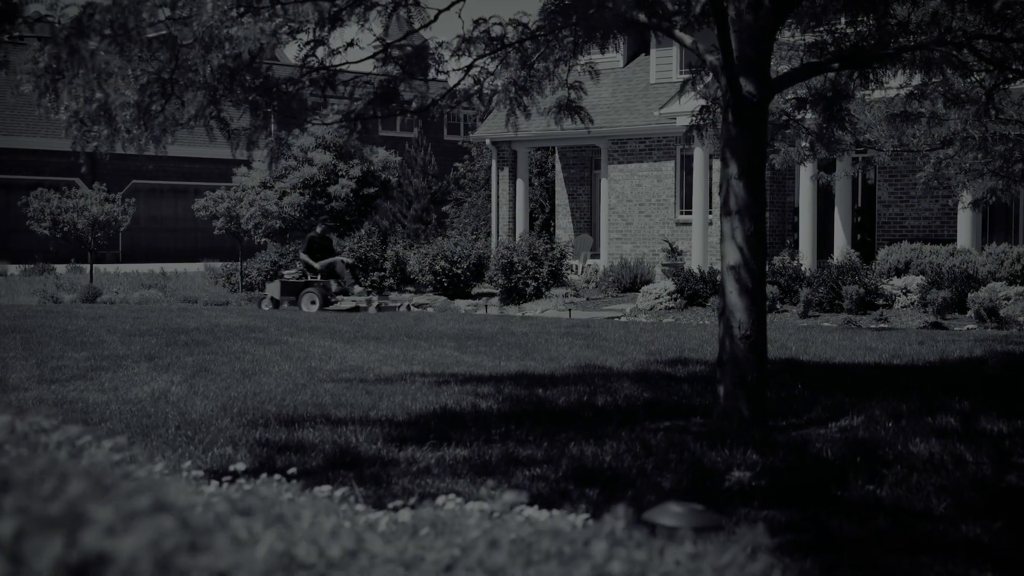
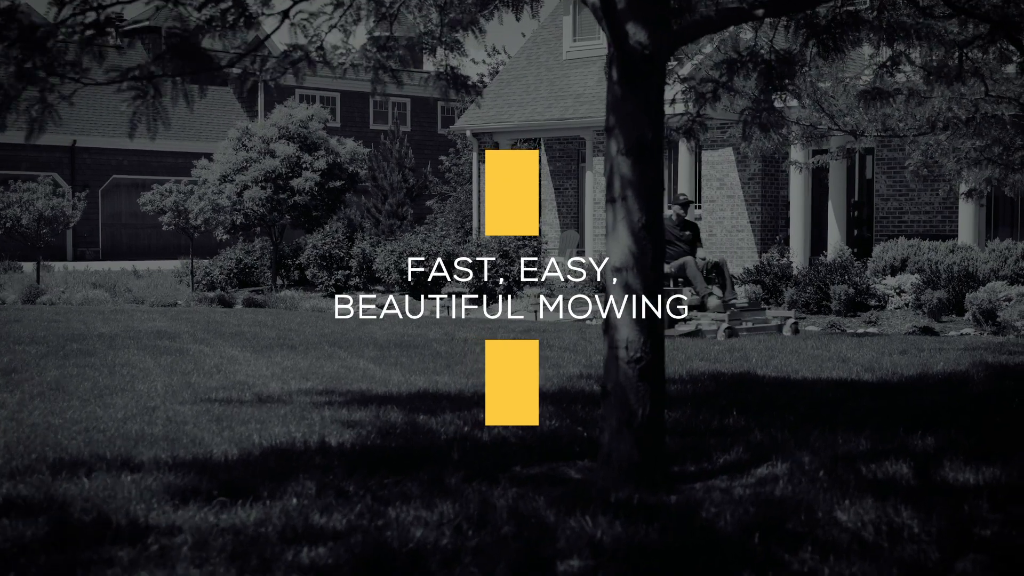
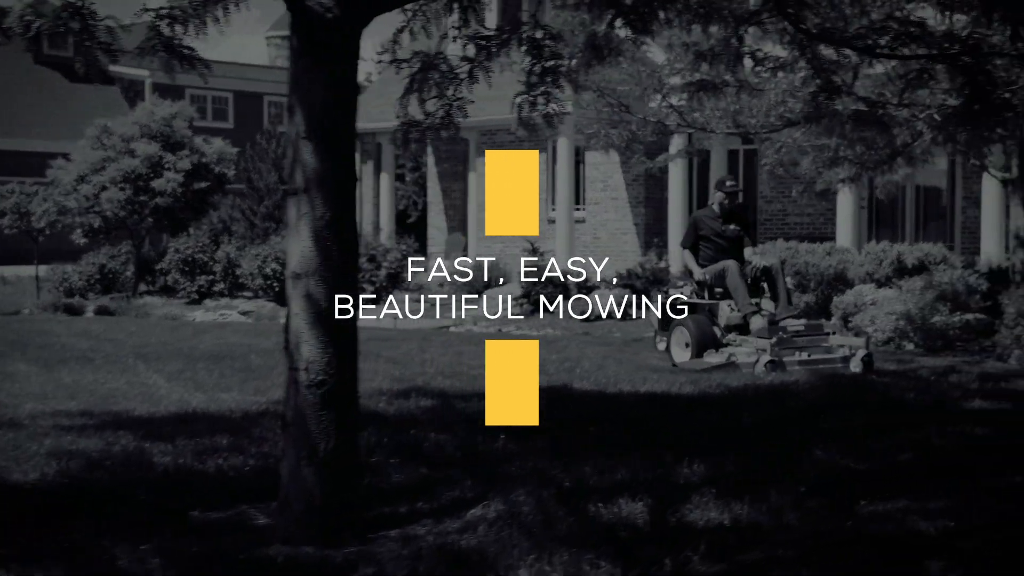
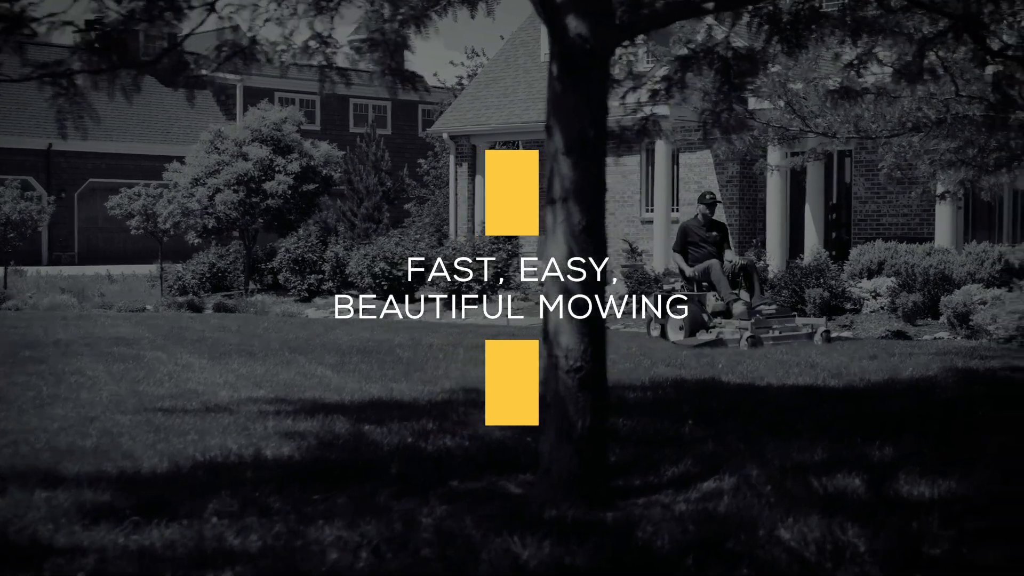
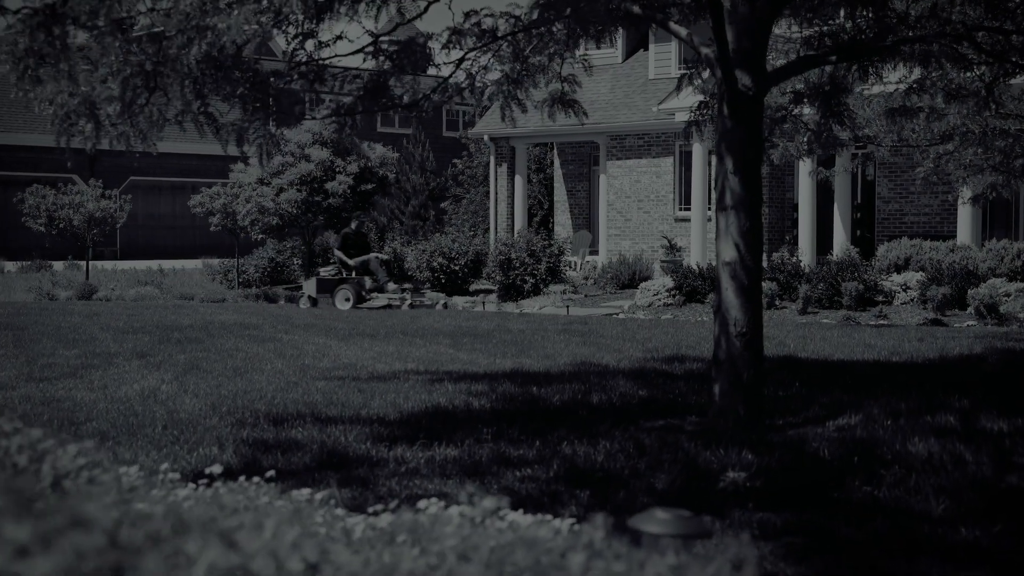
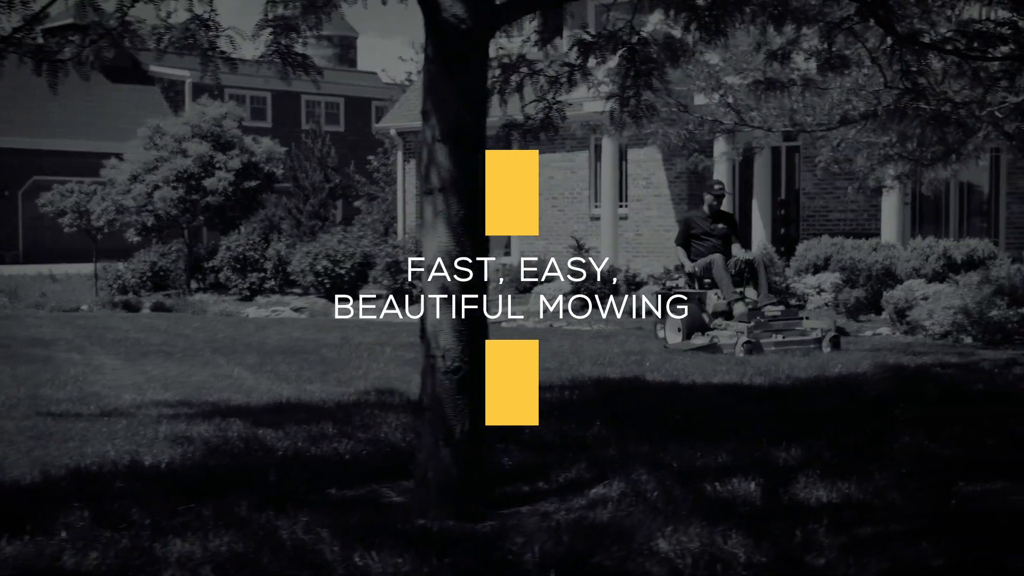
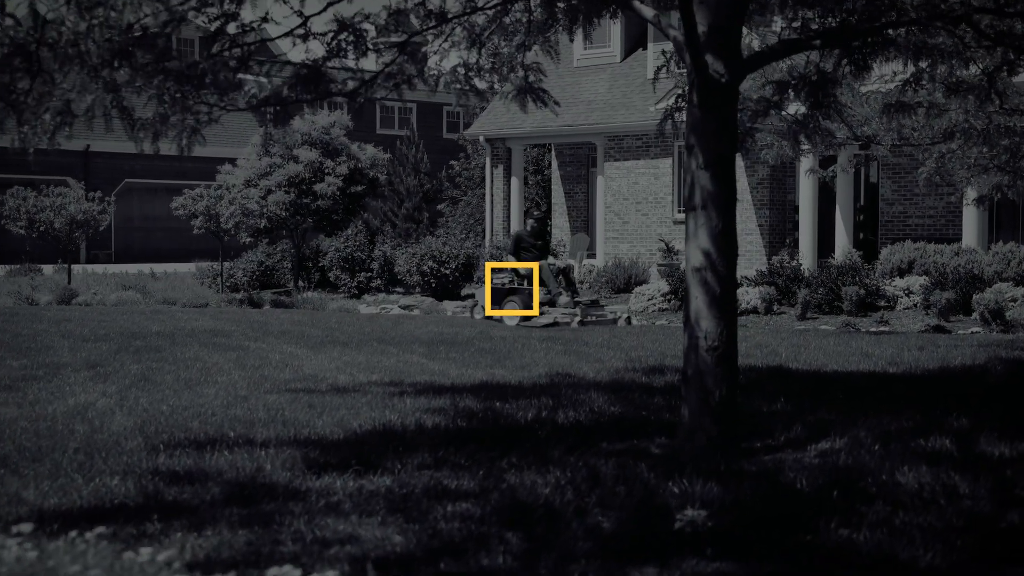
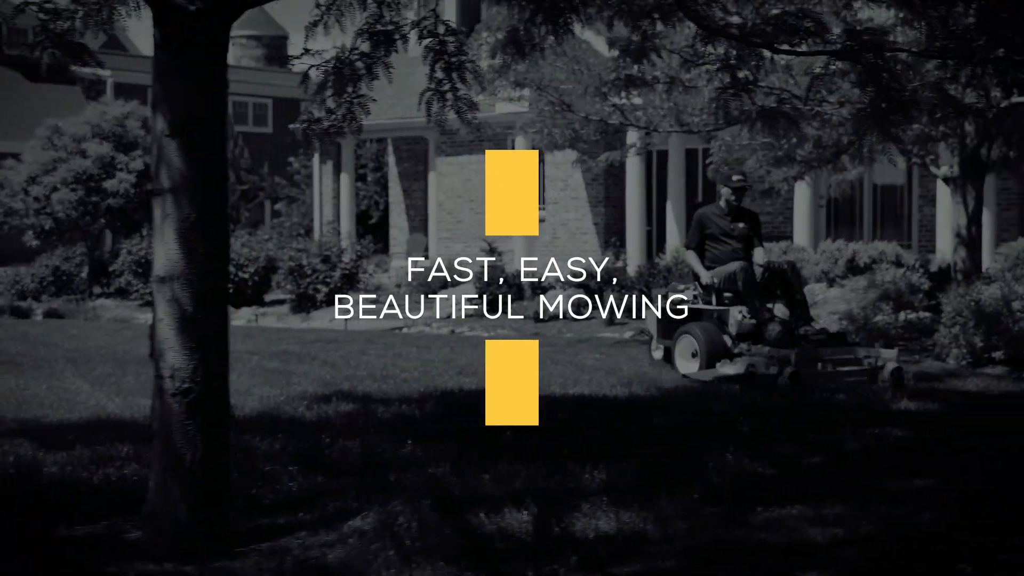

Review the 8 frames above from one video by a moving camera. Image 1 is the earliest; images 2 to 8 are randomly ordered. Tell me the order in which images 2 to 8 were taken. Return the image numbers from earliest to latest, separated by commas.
5, 7, 2, 4, 6, 3, 8
